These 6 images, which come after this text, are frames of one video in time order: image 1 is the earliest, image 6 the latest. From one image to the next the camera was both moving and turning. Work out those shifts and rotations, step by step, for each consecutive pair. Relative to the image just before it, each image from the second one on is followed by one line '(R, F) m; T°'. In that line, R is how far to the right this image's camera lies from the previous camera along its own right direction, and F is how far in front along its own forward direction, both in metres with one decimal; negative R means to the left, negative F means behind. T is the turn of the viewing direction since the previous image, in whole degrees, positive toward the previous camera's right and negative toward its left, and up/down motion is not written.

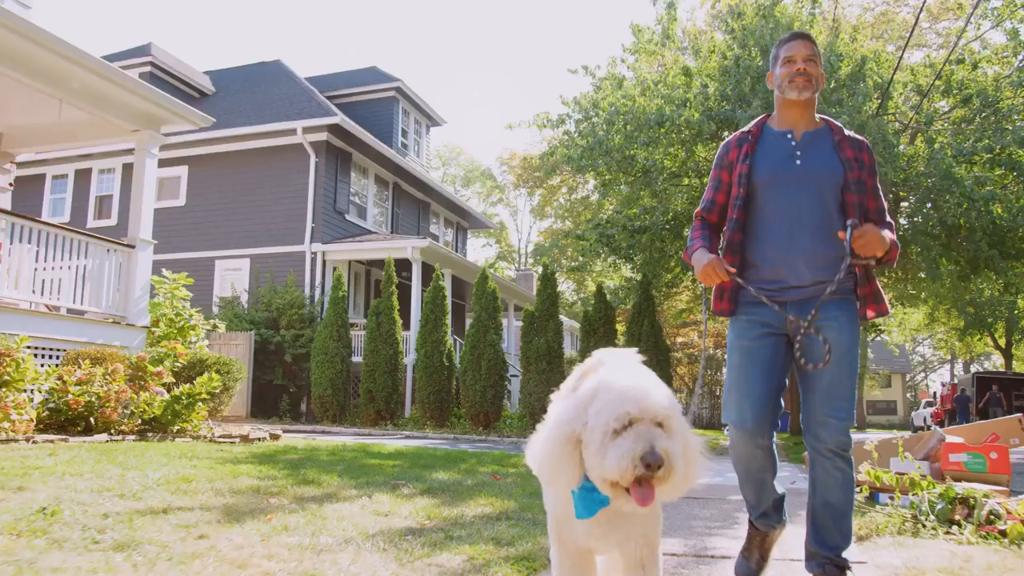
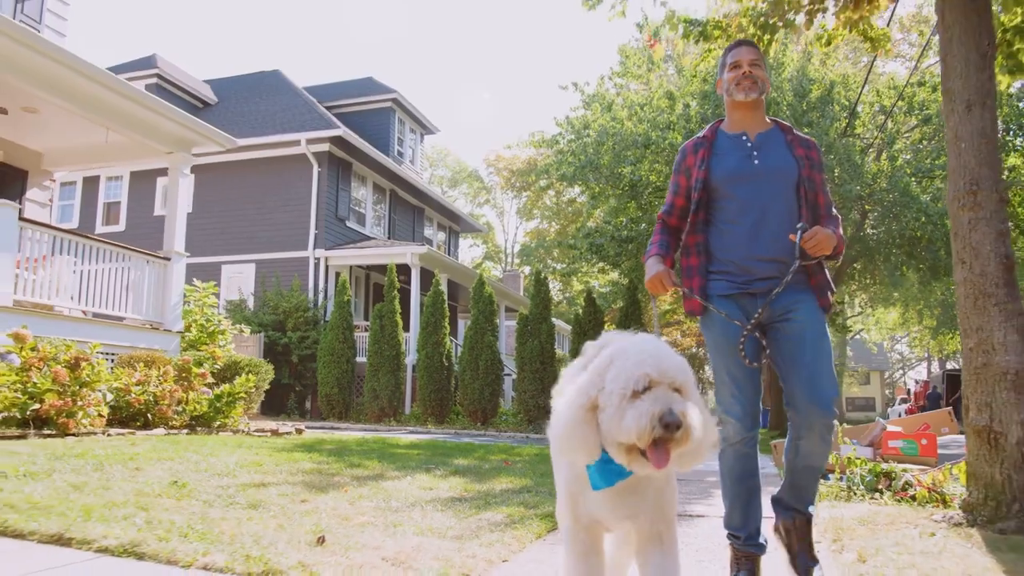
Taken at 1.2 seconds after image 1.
(-0.2, -1.1) m; +1°
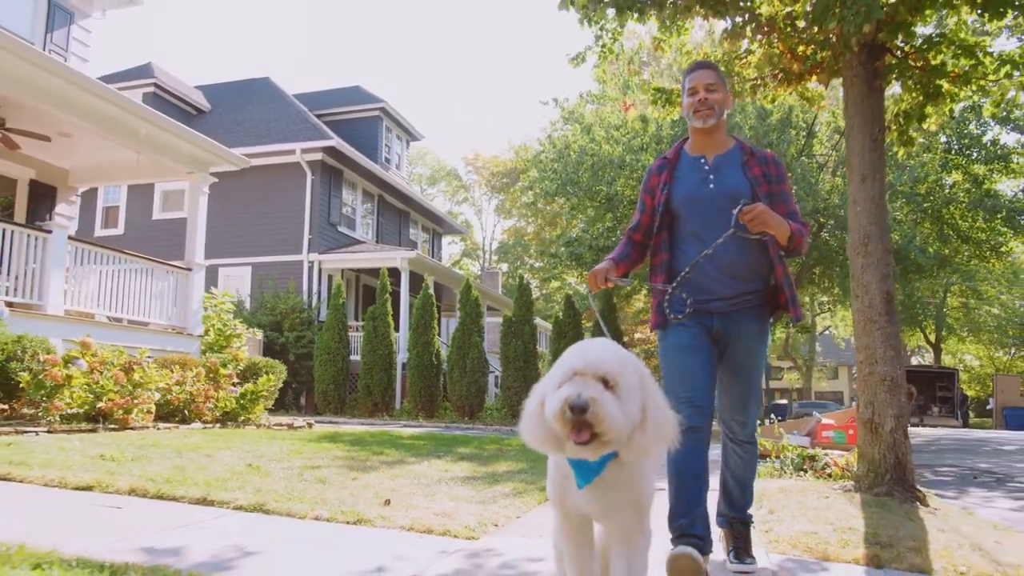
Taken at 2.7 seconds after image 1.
(-0.2, -1.2) m; +2°
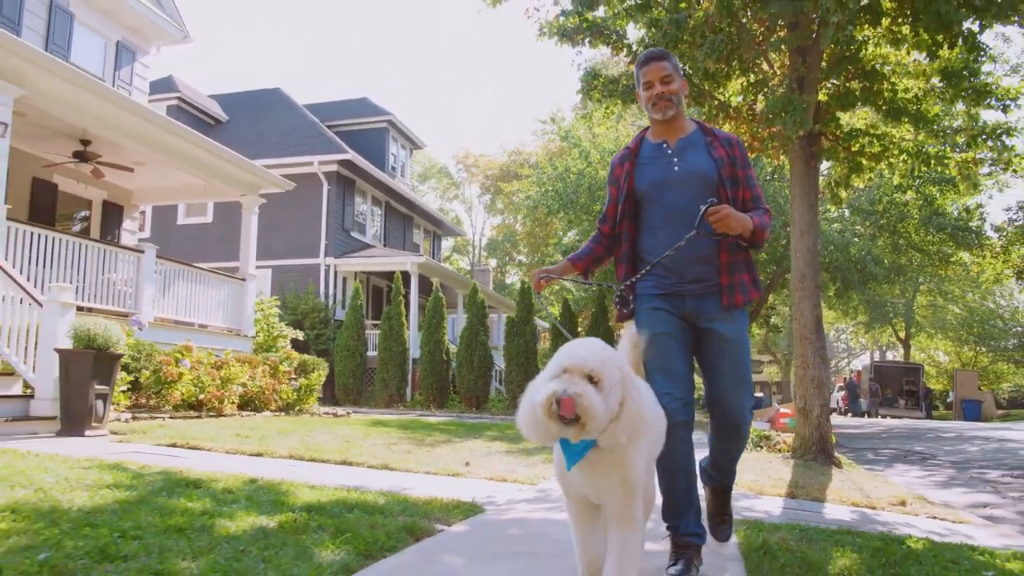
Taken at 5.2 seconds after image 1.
(-0.5, -1.9) m; +1°
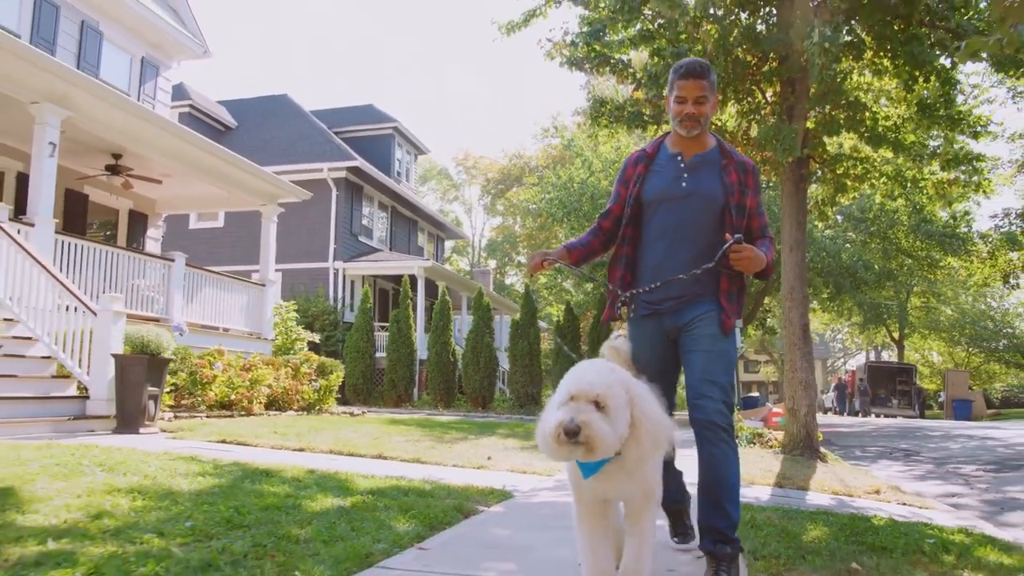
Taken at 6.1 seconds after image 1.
(-0.2, -0.7) m; 0°
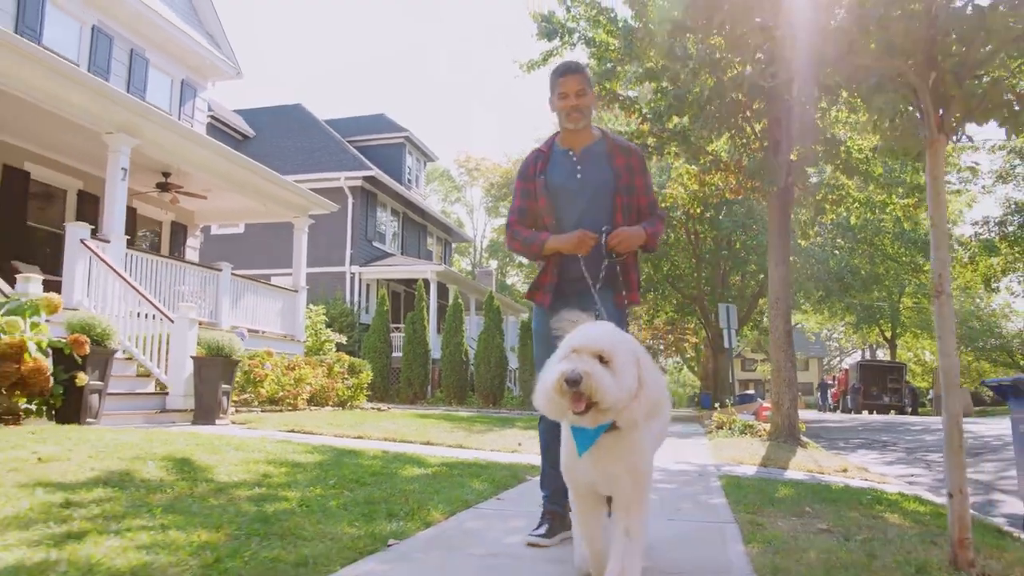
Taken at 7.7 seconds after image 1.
(-0.3, -1.2) m; 0°
